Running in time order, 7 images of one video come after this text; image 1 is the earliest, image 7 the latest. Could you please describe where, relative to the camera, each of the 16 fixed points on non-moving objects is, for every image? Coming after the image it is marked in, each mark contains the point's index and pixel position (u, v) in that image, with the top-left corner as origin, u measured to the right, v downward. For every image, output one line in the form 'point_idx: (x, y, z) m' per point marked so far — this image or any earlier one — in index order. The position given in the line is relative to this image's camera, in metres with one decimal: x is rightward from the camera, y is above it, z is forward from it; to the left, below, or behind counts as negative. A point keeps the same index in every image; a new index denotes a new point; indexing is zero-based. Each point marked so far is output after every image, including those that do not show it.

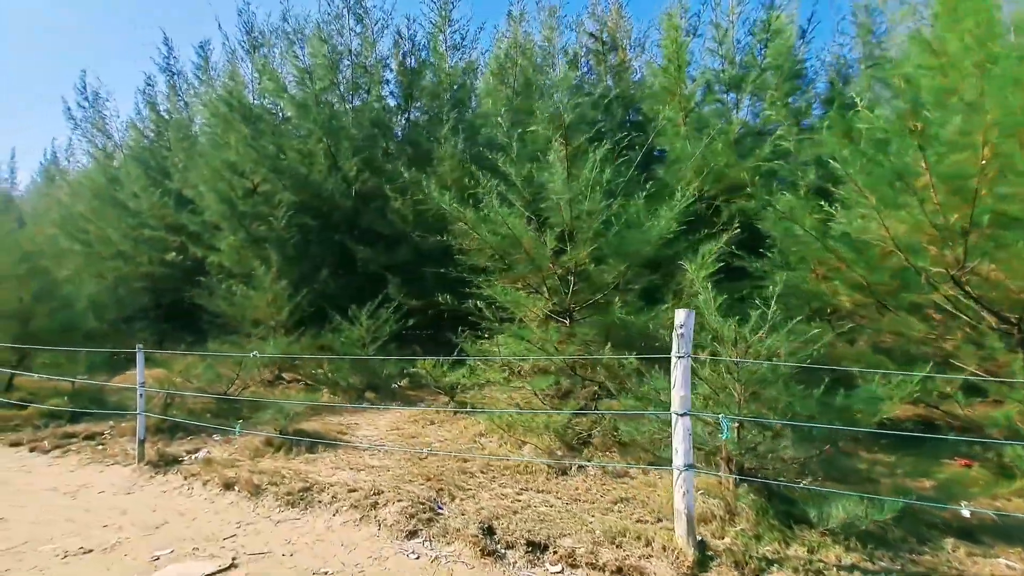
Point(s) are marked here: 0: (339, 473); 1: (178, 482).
0: (-2.6, -2.9, +6.1) m
1: (-4.9, -2.9, +5.8) m
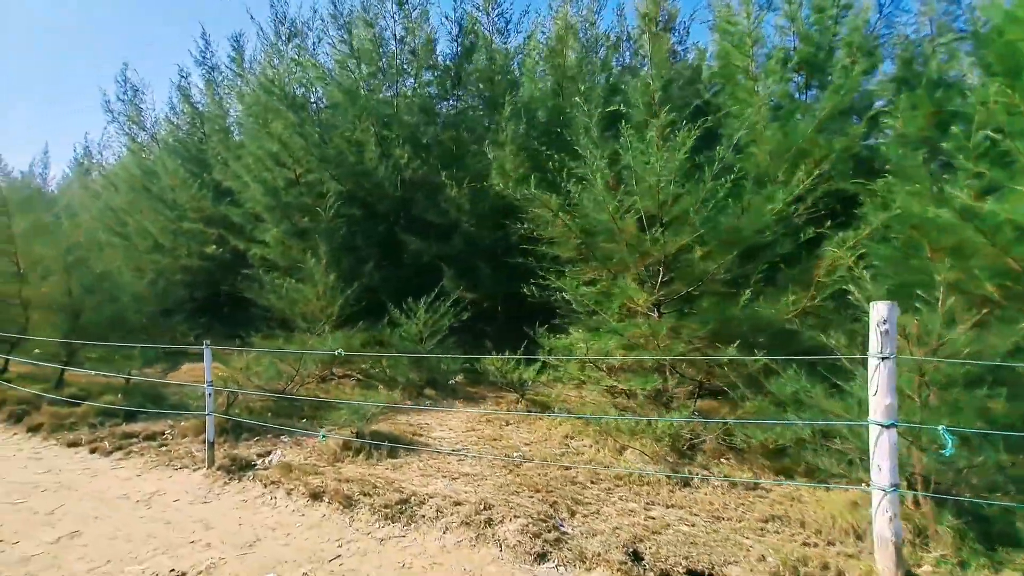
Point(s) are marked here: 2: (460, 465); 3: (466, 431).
0: (-1.0, -2.7, +5.4) m
1: (-3.3, -2.6, +5.1) m
2: (-0.7, -2.6, +5.8) m
3: (-0.8, -2.6, +7.2) m
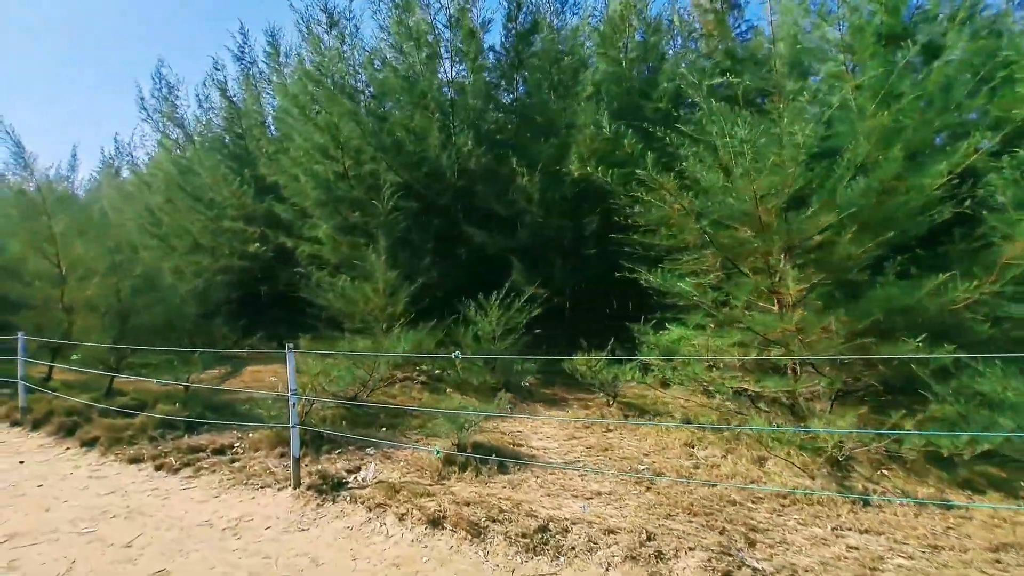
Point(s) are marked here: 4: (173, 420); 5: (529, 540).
0: (+0.7, -2.5, +4.5) m
1: (-1.6, -2.5, +4.3) m
2: (+0.9, -2.4, +5.0) m
3: (+0.9, -2.5, +6.3) m
4: (-5.6, -2.2, +6.7) m
5: (+0.2, -2.5, +3.9) m
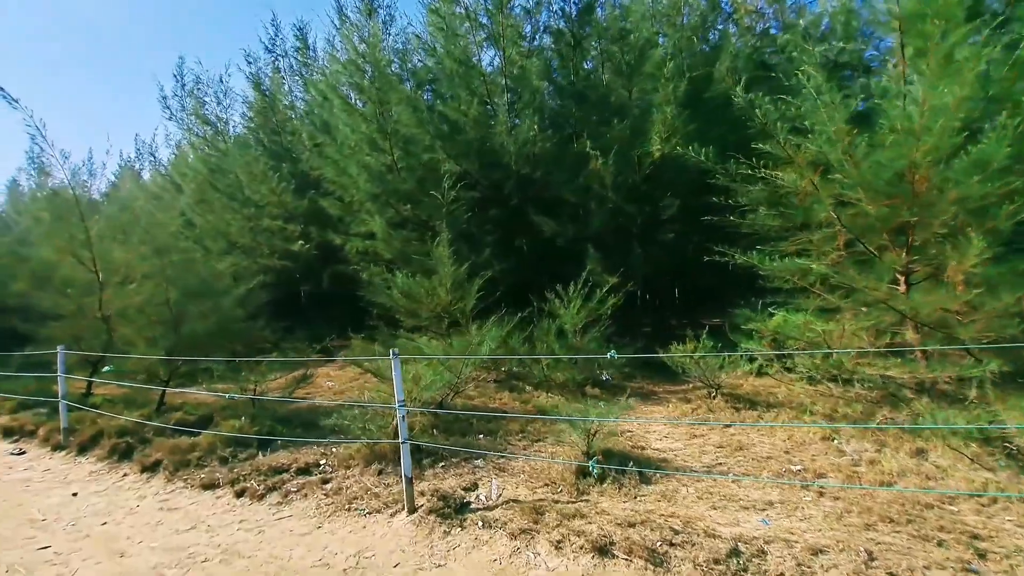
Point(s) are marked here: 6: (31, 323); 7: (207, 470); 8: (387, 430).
0: (+2.2, -2.2, +3.8) m
1: (0.0, -2.4, +3.6) m
2: (+2.5, -2.2, +4.3) m
3: (+2.5, -2.2, +5.6) m
4: (-4.0, -2.2, +6.0) m
5: (+1.7, -2.3, +3.2) m
6: (-12.4, -0.9, +10.1) m
7: (-4.2, -2.5, +5.4) m
8: (-1.7, -2.0, +5.5) m
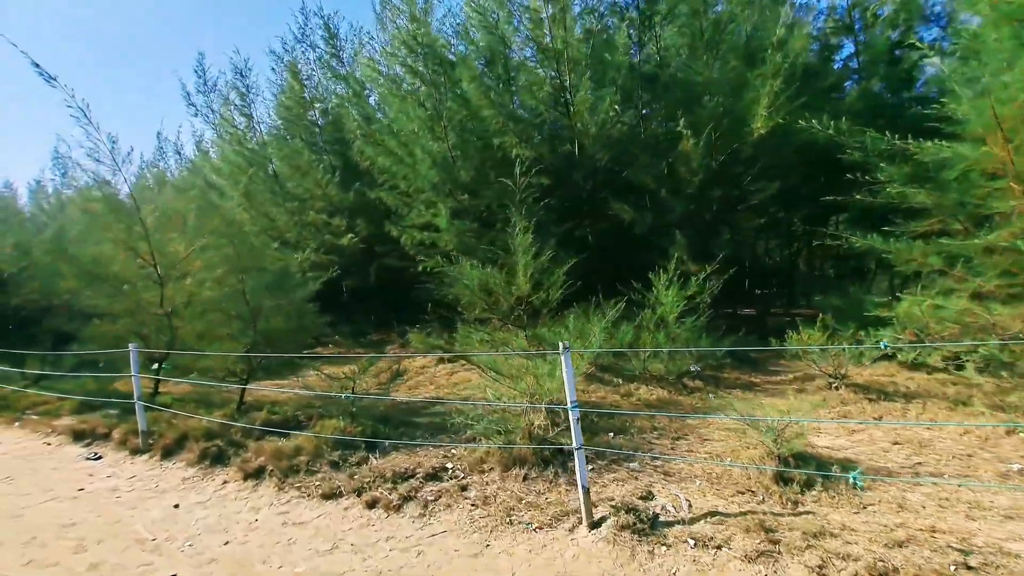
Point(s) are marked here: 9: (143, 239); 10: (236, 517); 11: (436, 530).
0: (+4.0, -1.9, +3.1) m
1: (+1.7, -2.1, +3.0) m
2: (+4.3, -1.9, +3.6) m
3: (+4.3, -1.9, +4.9) m
4: (-2.2, -2.1, +5.4) m
5: (+3.5, -2.0, +2.5) m
6: (-10.5, -0.8, +9.7) m
7: (-2.4, -2.3, +4.9) m
8: (+0.1, -1.8, +4.8) m
9: (-7.9, +1.2, +8.8) m
10: (-3.1, -2.6, +4.4) m
11: (-0.7, -2.3, +3.8) m
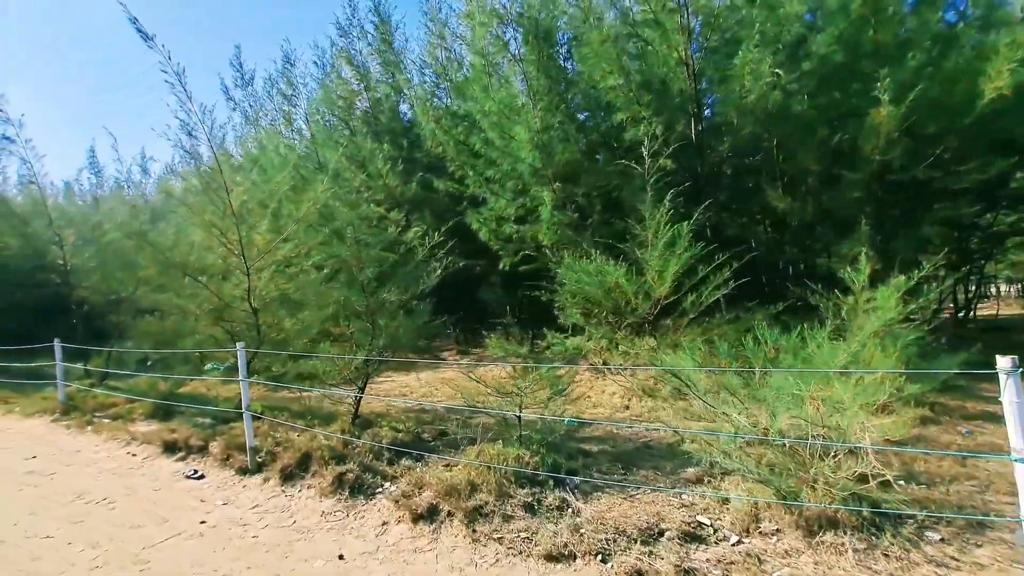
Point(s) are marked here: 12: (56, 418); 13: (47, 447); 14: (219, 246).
0: (+6.4, -1.9, +1.7) m
1: (+4.2, -2.0, +1.6) m
2: (+6.8, -1.8, +2.1) m
3: (+6.8, -1.9, +3.5) m
4: (+0.3, -1.9, +4.2) m
5: (+5.9, -2.0, +1.1) m
6: (-7.8, -0.7, +8.8) m
7: (+0.1, -2.2, +3.6) m
8: (+2.7, -1.7, +3.5) m
9: (-5.1, +1.4, +7.9) m
10: (-0.6, -2.4, +3.2) m
11: (+1.8, -2.2, +2.5) m
12: (-10.3, -2.9, +8.9) m
13: (-8.6, -3.0, +7.2) m
14: (-5.6, +0.9, +7.7) m
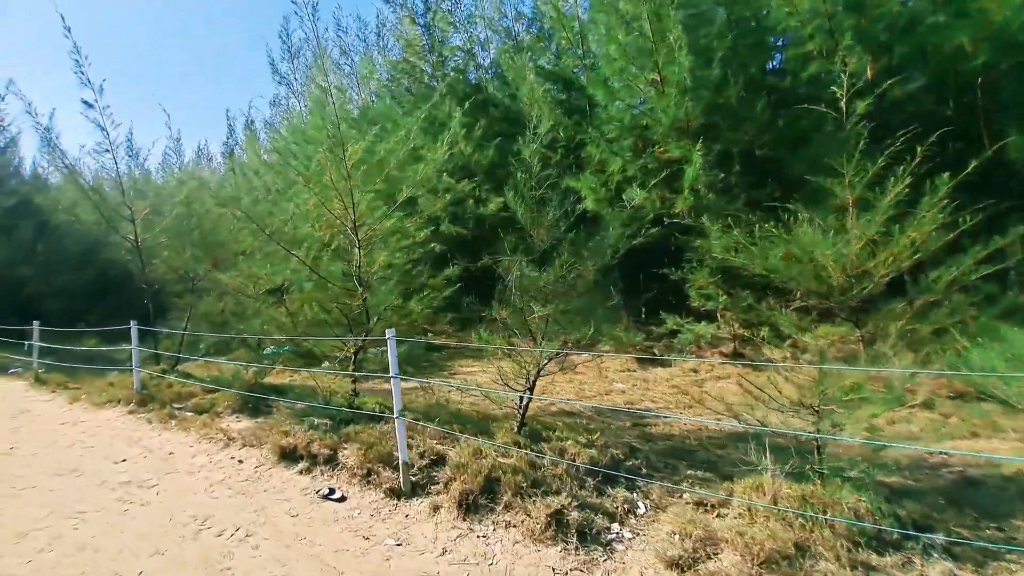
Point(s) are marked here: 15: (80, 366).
0: (+8.8, -1.8, 0.0) m
1: (+6.5, -1.9, 0.0) m
2: (+9.1, -1.7, +0.4) m
3: (+9.2, -1.7, +1.8) m
4: (+2.8, -1.7, +2.8) m
5: (+8.2, -1.9, -0.5) m
6: (-5.1, -0.2, +7.7) m
7: (+2.6, -2.0, +2.3) m
8: (+5.1, -1.5, +2.0) m
9: (-2.5, +1.8, +6.6) m
10: (+1.8, -2.2, +1.9) m
11: (+4.1, -2.0, +1.0) m
12: (-7.6, -2.4, +7.9) m
13: (-6.0, -2.6, +6.2) m
14: (-3.0, +1.3, +6.4) m
15: (-11.0, -2.0, +10.1) m
